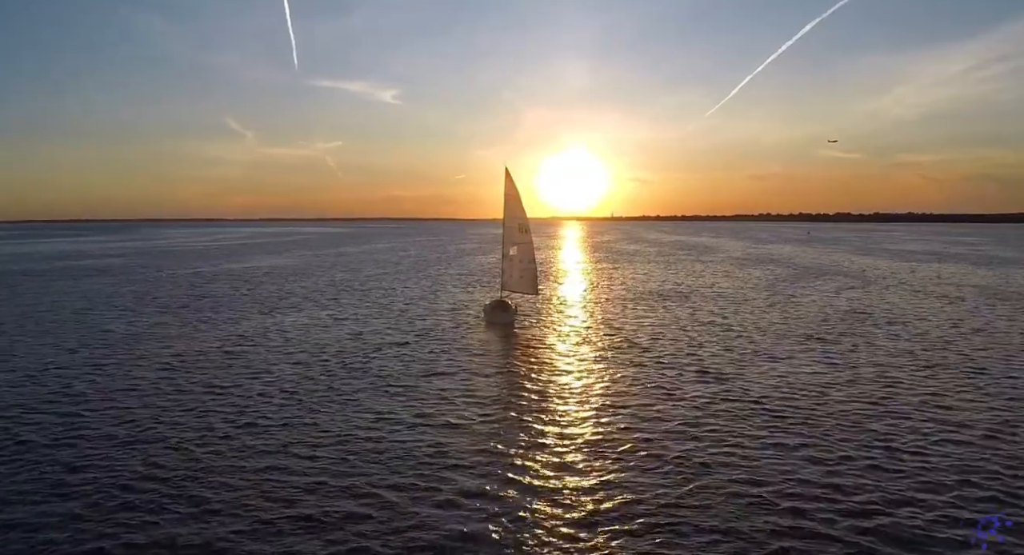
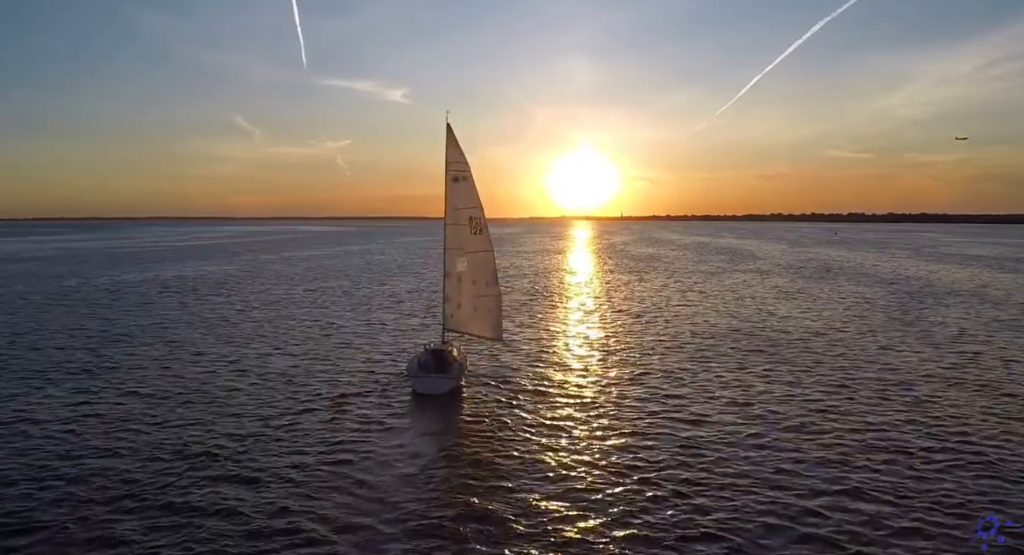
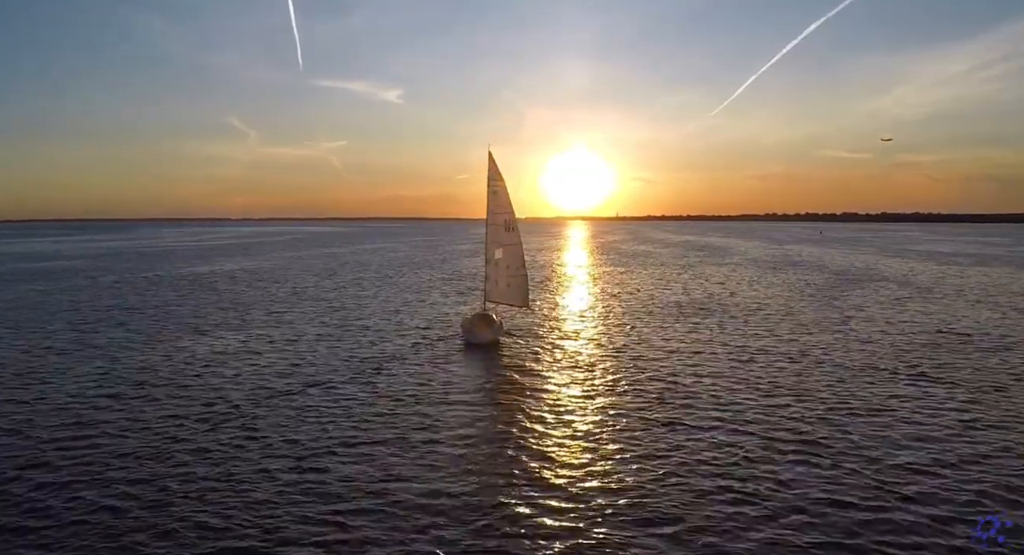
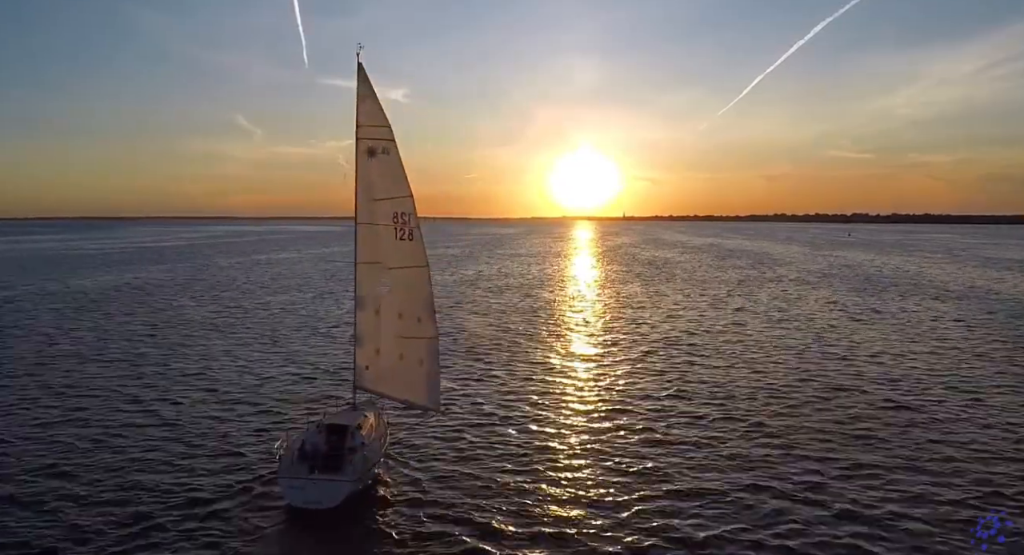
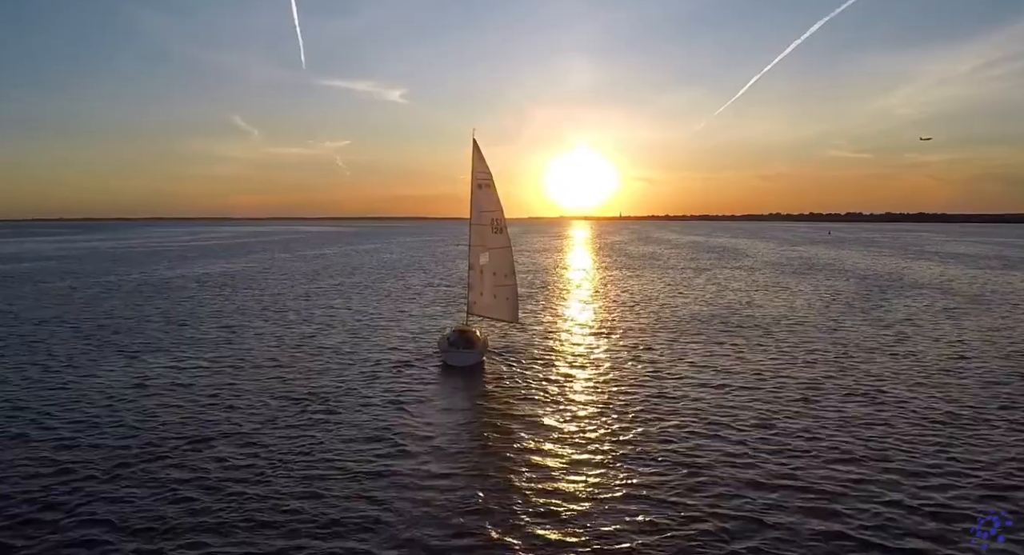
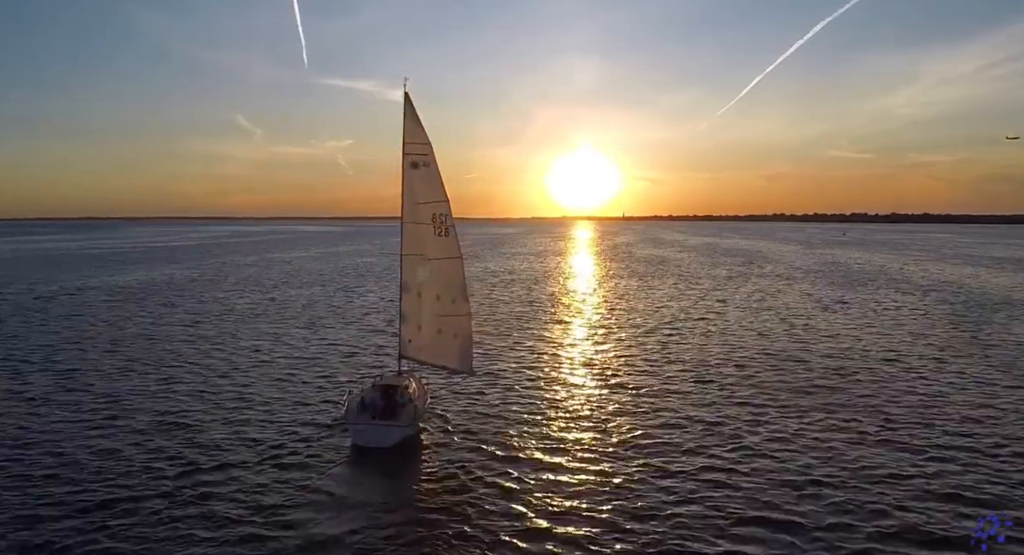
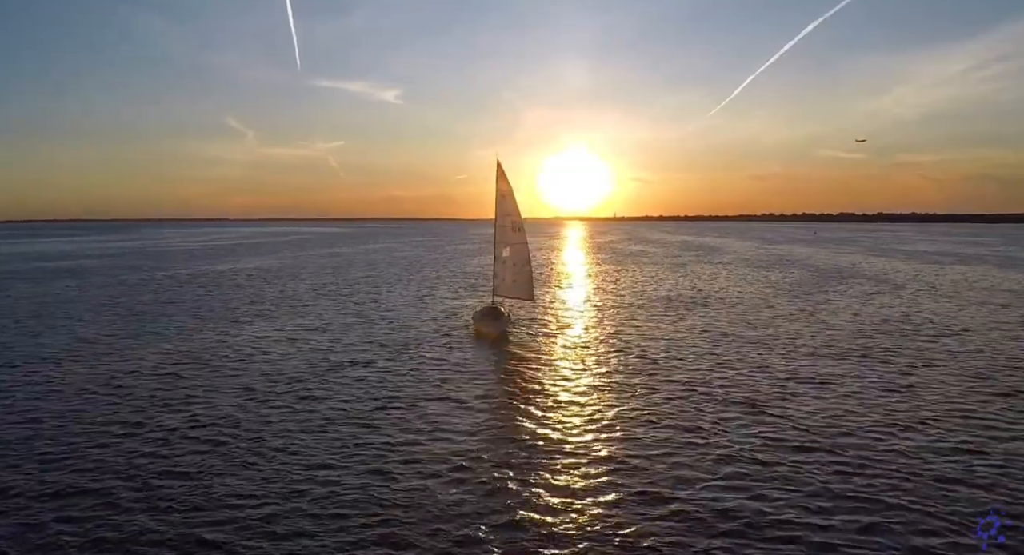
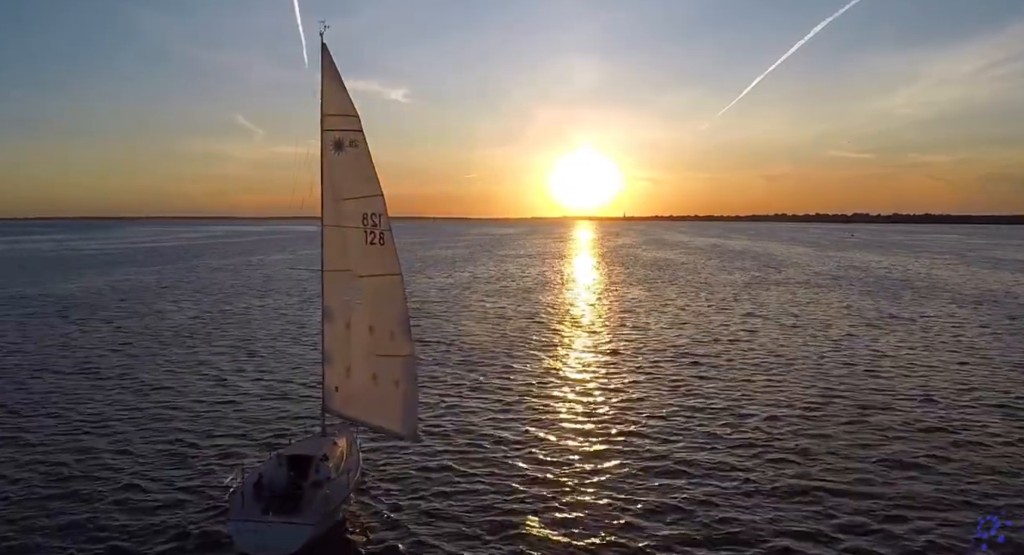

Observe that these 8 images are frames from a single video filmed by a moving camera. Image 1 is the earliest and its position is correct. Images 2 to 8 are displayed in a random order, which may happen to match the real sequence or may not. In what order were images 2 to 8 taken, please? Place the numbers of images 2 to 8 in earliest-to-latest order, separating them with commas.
7, 3, 5, 2, 6, 4, 8
